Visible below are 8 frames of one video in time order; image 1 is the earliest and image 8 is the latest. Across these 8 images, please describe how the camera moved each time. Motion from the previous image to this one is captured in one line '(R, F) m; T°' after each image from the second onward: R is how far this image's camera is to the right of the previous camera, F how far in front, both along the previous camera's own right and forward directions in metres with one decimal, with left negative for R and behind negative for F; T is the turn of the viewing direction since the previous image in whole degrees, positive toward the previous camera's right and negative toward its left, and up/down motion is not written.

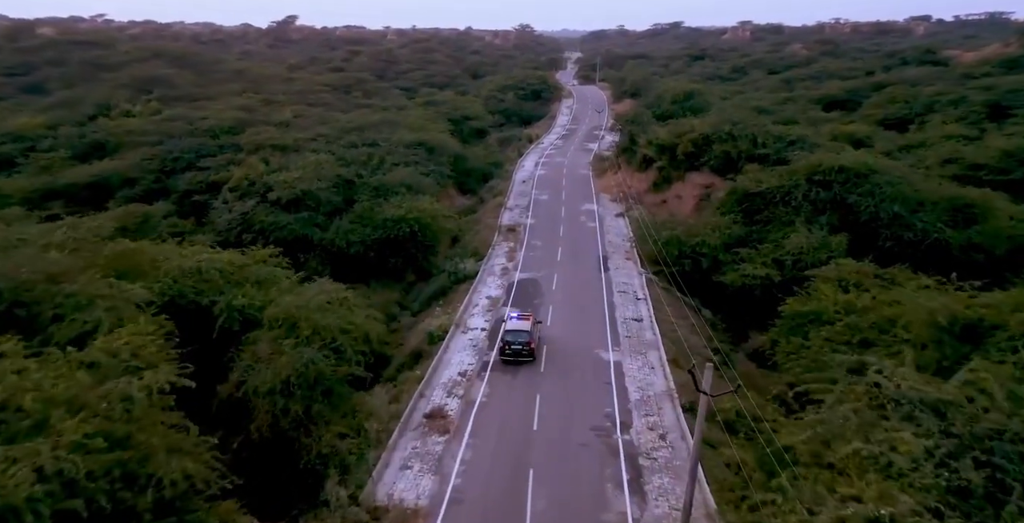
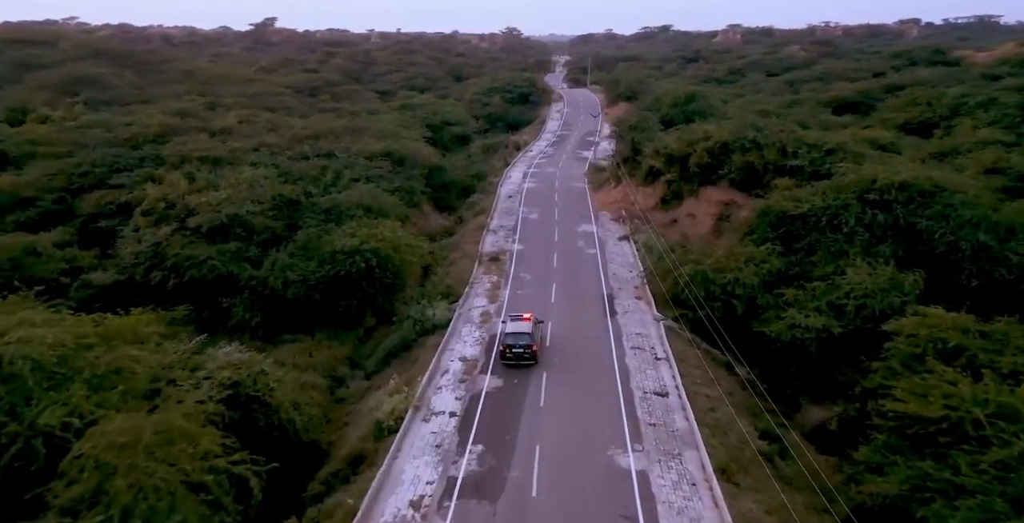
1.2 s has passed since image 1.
(+0.3, +8.3) m; +1°
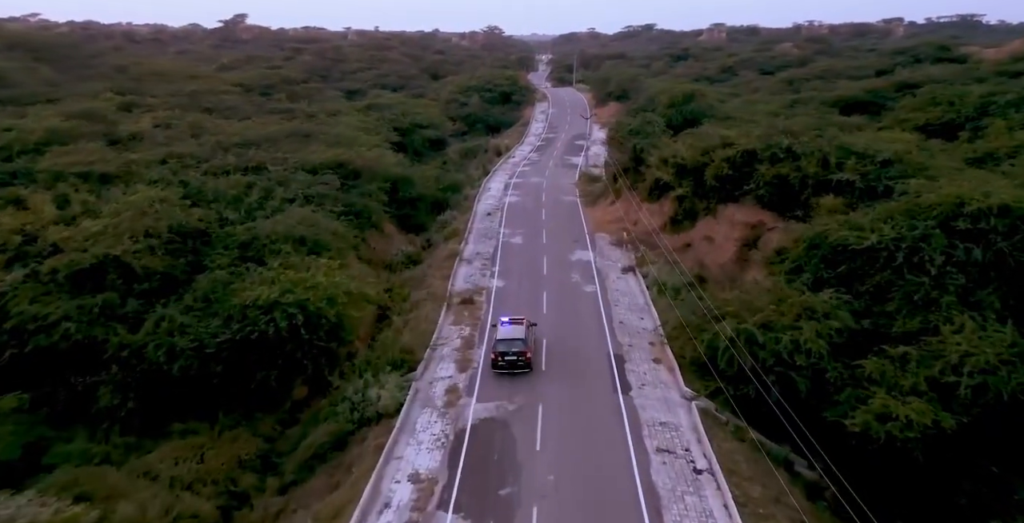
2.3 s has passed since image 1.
(+0.2, +8.5) m; +1°
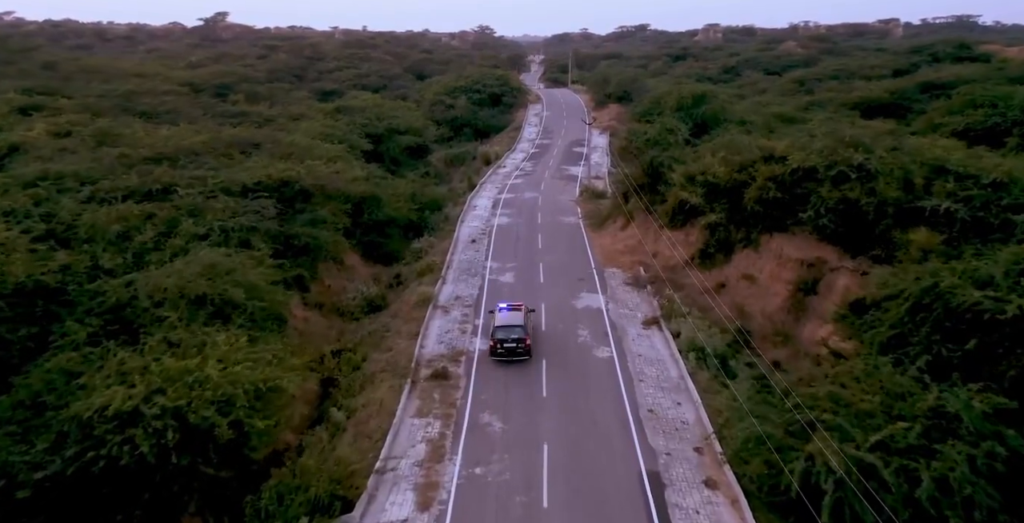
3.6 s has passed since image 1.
(+0.1, +8.2) m; +1°
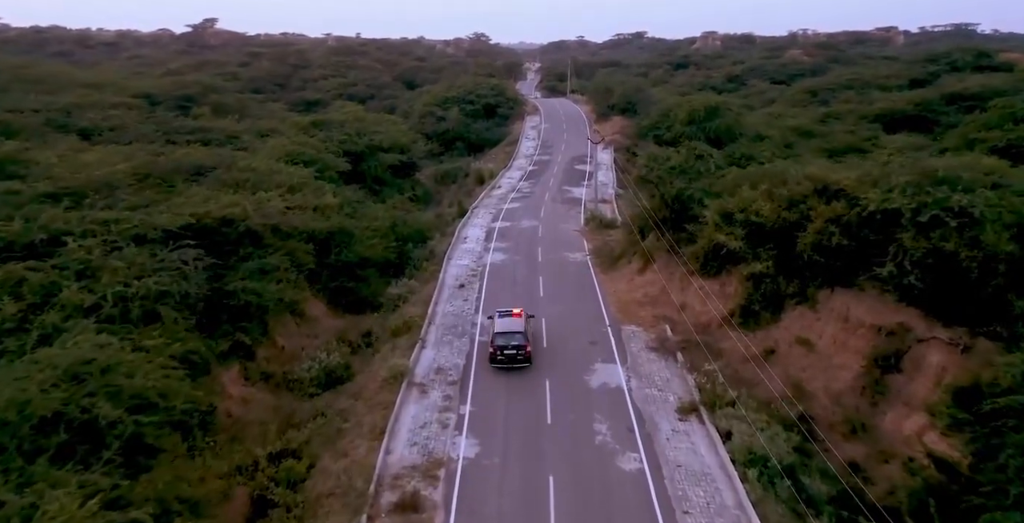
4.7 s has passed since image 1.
(0.0, +6.2) m; 0°
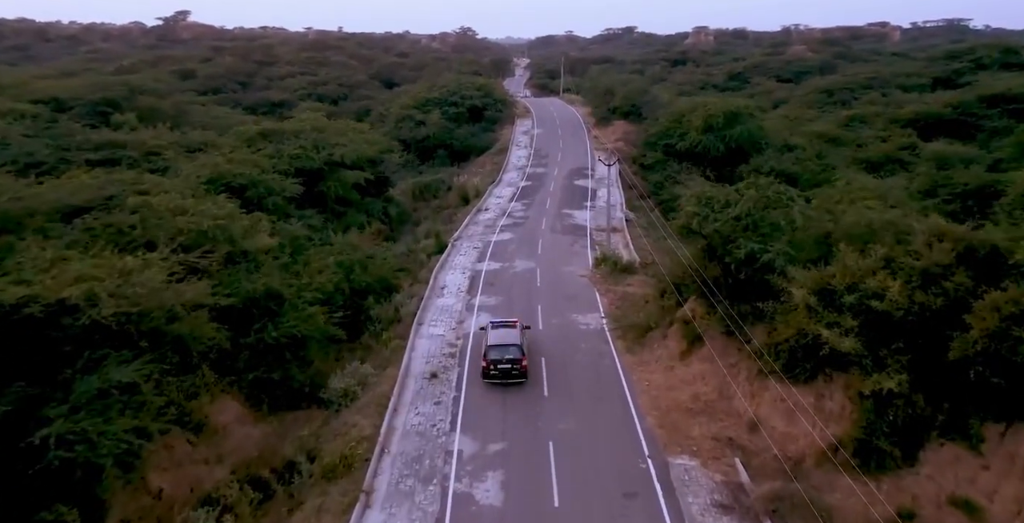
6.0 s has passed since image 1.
(-0.1, +9.0) m; +1°
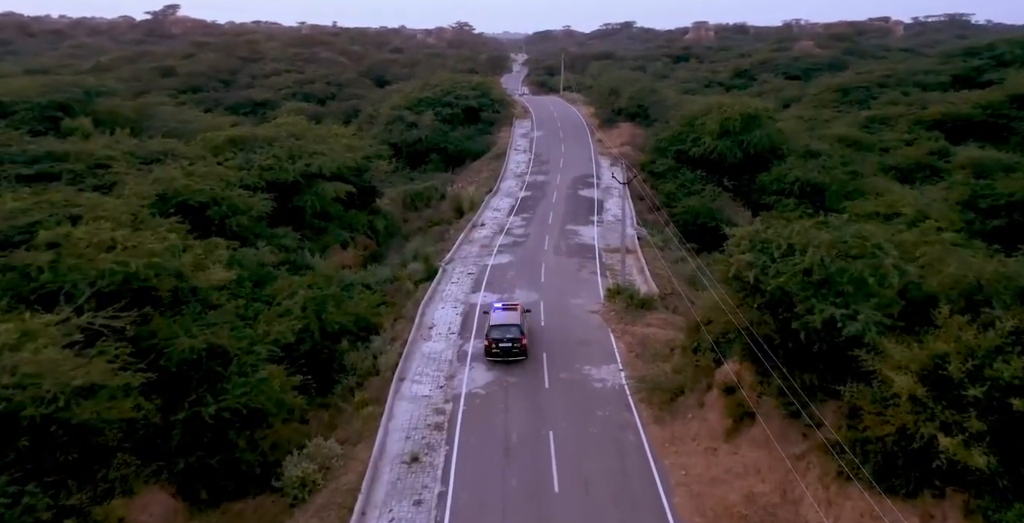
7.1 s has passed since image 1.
(-0.1, +4.6) m; 0°
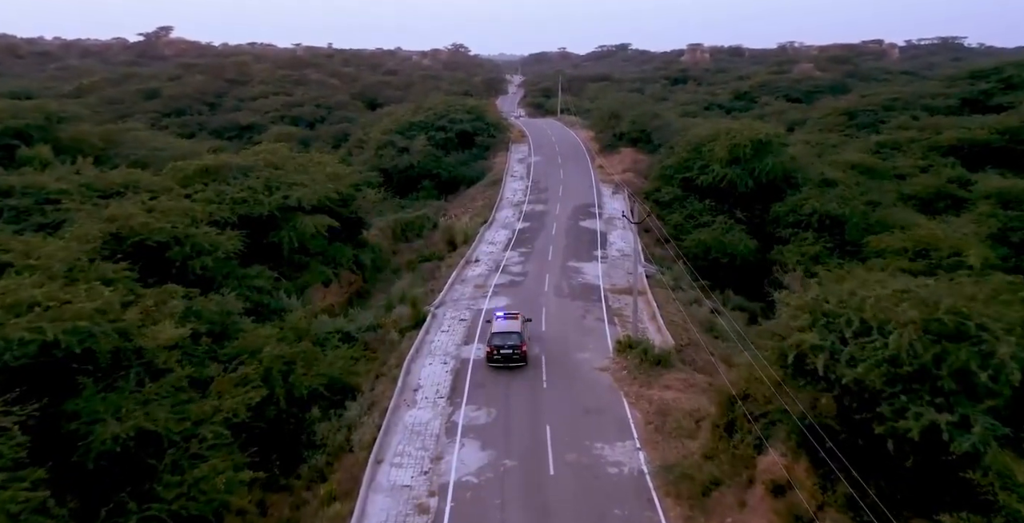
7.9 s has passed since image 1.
(-0.1, +3.4) m; 0°
